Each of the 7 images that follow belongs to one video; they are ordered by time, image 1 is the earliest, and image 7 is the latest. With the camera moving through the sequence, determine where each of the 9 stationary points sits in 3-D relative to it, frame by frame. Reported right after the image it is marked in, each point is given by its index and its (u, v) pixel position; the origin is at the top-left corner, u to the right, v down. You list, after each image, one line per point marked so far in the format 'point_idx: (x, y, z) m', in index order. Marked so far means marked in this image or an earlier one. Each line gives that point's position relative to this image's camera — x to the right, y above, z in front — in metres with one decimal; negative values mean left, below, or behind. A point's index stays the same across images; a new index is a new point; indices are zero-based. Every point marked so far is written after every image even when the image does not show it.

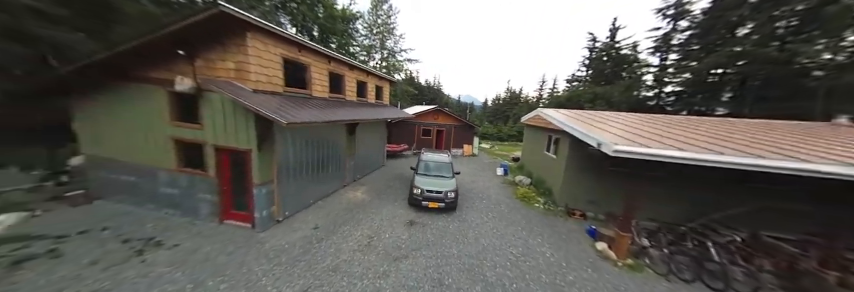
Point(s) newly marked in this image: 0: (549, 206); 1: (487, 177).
0: (+4.6, -2.3, +7.5) m
1: (+3.4, -1.8, +11.2) m
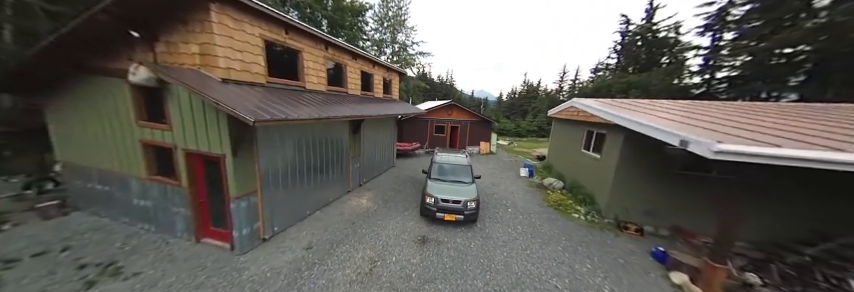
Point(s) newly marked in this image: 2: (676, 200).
0: (+5.1, -2.2, +6.1) m
1: (+4.1, -1.6, +9.9) m
2: (+6.7, -1.5, +5.2) m
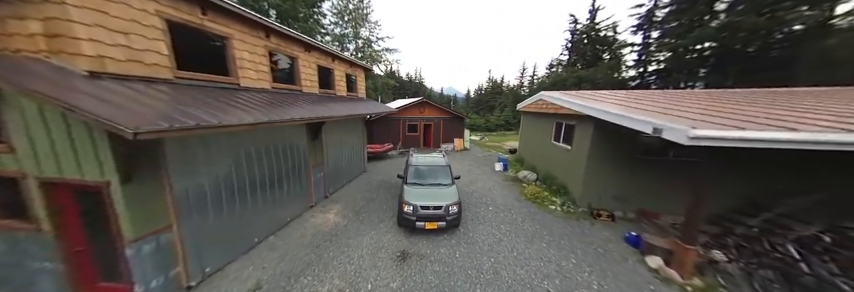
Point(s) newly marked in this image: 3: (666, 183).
0: (+4.4, -1.9, +6.2) m
1: (+2.9, -1.4, +9.8) m
2: (+6.1, -1.1, +5.5) m
3: (+6.6, -1.0, +5.4) m
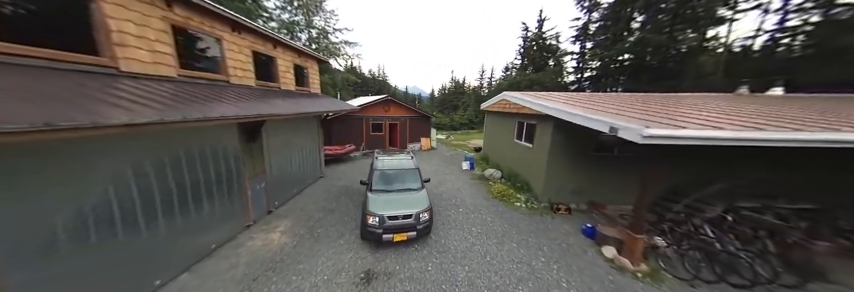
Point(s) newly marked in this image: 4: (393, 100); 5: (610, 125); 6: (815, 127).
0: (+3.4, -1.9, +6.5) m
1: (+1.3, -1.4, +9.7) m
2: (+5.1, -1.0, +6.1) m
3: (+5.7, -0.9, +6.0) m
4: (-2.5, +3.3, +13.9) m
5: (+3.5, +0.4, +3.8) m
6: (+6.3, +0.3, +3.2) m
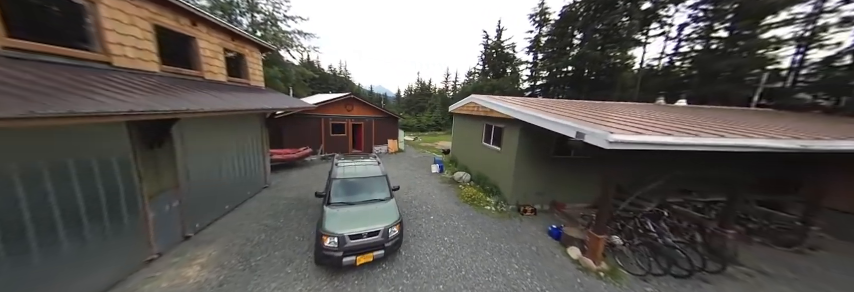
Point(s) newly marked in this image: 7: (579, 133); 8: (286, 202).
0: (+2.4, -2.0, +6.5) m
1: (-0.3, -1.5, +9.3) m
2: (+4.1, -1.1, +6.4) m
3: (+4.7, -1.0, +6.5) m
4: (-4.7, +3.1, +12.9) m
5: (+3.0, +0.3, +3.9) m
6: (+5.8, +0.2, +3.8) m
7: (+3.0, +0.3, +3.9) m
8: (-4.5, -1.8, +6.2) m
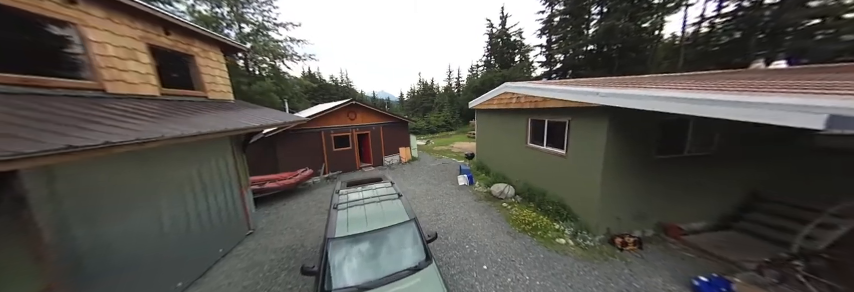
0: (+3.4, -2.1, +4.4) m
1: (+0.8, -1.8, +7.4) m
2: (+5.1, -1.0, +4.3) m
3: (+5.6, -0.9, +4.3) m
4: (-3.9, +2.3, +11.1) m
5: (+3.7, +0.3, +1.8) m
6: (+6.5, +0.5, +1.6) m
7: (+3.7, +0.3, +1.8) m
8: (-3.5, -2.5, +4.4) m
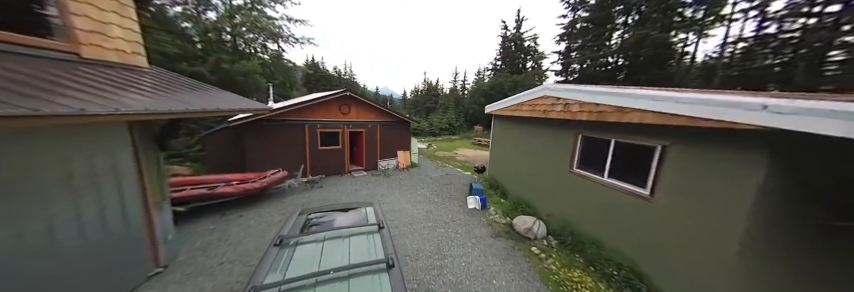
0: (+3.4, -2.7, +2.7) m
1: (+0.9, -2.2, +5.7) m
2: (+5.1, -1.8, +2.6) m
3: (+5.7, -1.7, +2.6) m
4: (-3.5, +2.4, +9.4) m
5: (+3.9, -0.3, +0.1) m
6: (+6.8, -0.4, -0.1) m
7: (+3.9, -0.4, +0.1) m
8: (-3.5, -2.5, +2.7) m
